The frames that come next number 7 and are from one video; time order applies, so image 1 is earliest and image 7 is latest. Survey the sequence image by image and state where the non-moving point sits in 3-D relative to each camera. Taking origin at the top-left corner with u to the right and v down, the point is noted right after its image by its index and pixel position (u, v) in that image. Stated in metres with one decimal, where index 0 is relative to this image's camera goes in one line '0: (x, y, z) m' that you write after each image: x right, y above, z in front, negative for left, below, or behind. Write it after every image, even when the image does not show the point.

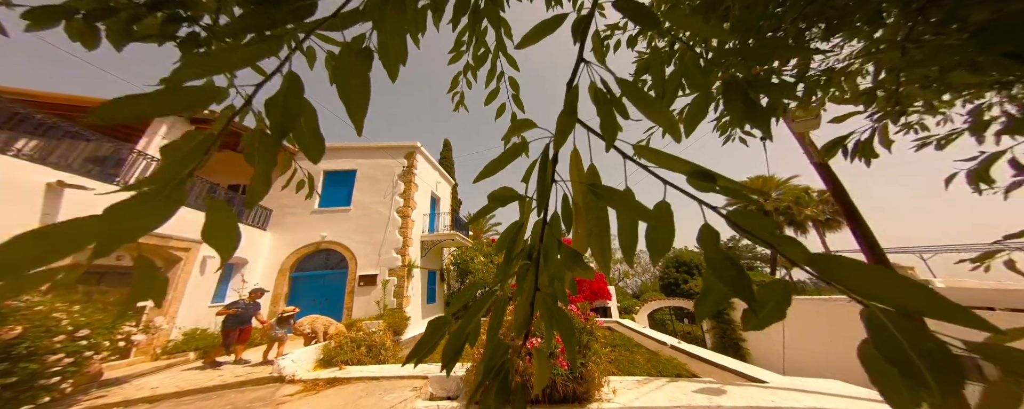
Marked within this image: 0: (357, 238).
0: (-5.5, -1.1, +9.6) m
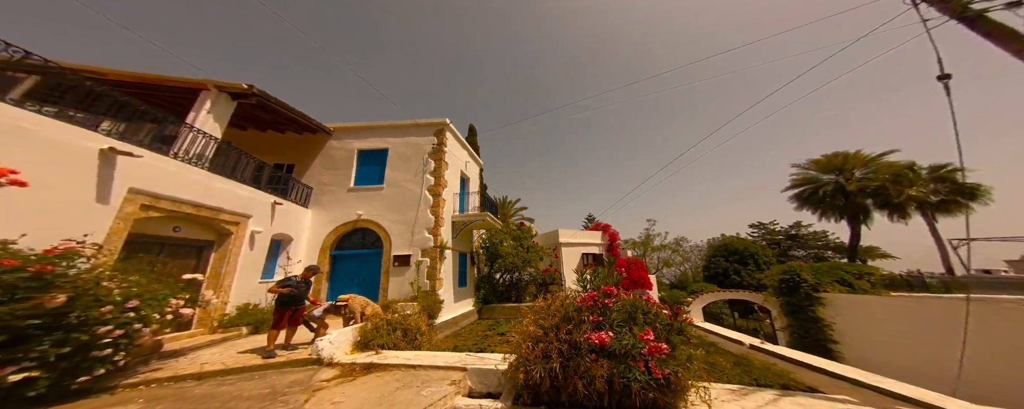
0: (-4.2, -0.4, +9.5) m
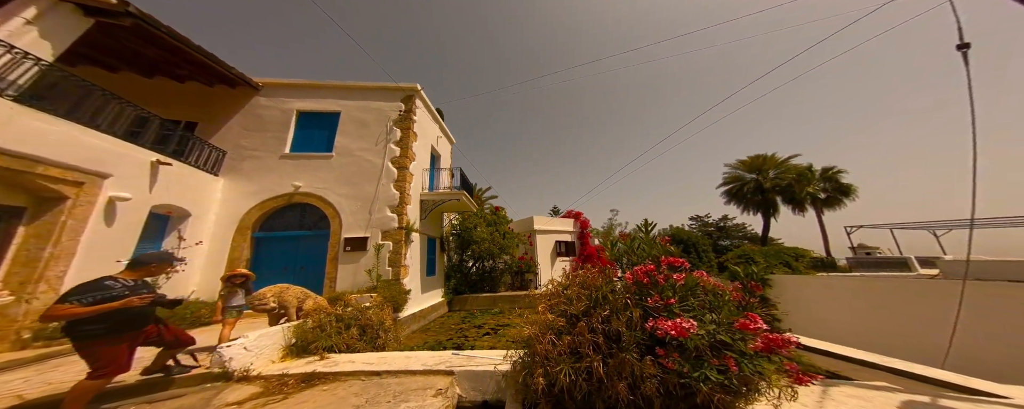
0: (-4.9, +0.4, +7.7) m
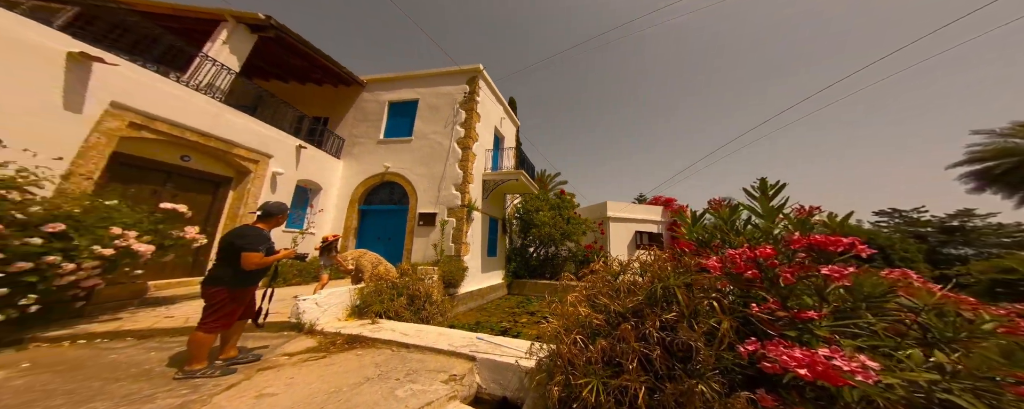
0: (-3.0, +1.0, +8.4) m
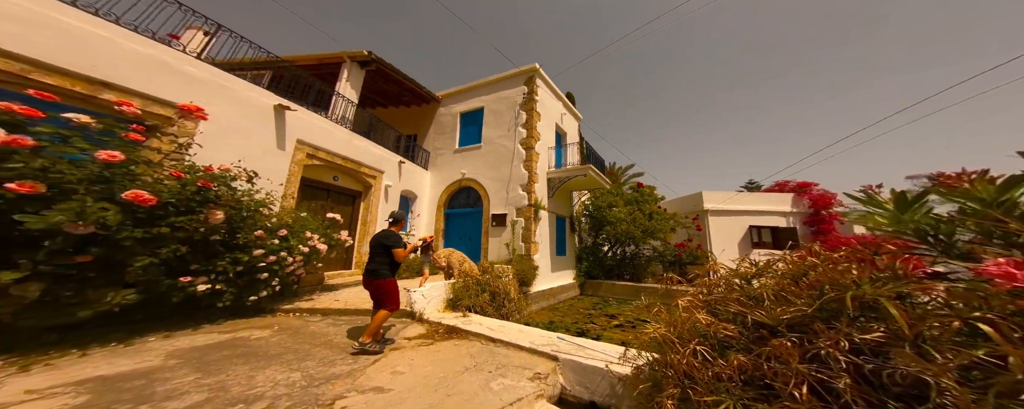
0: (-0.9, +1.0, +8.8) m
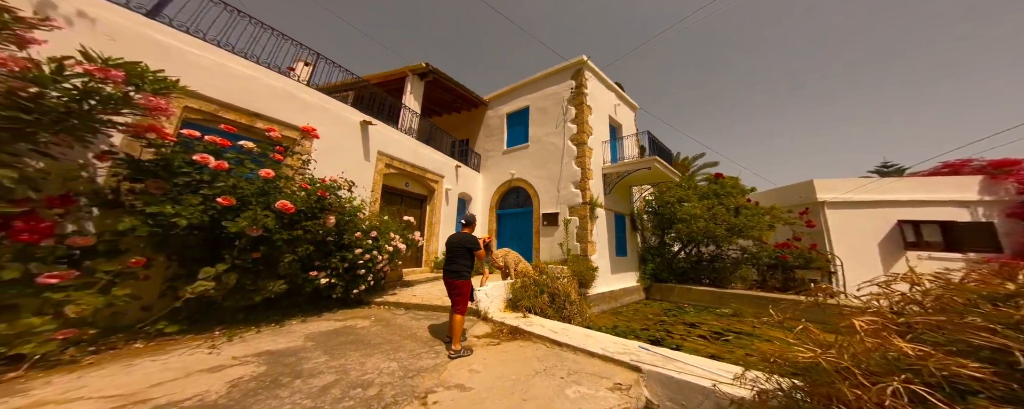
0: (+0.8, +1.0, +8.8) m
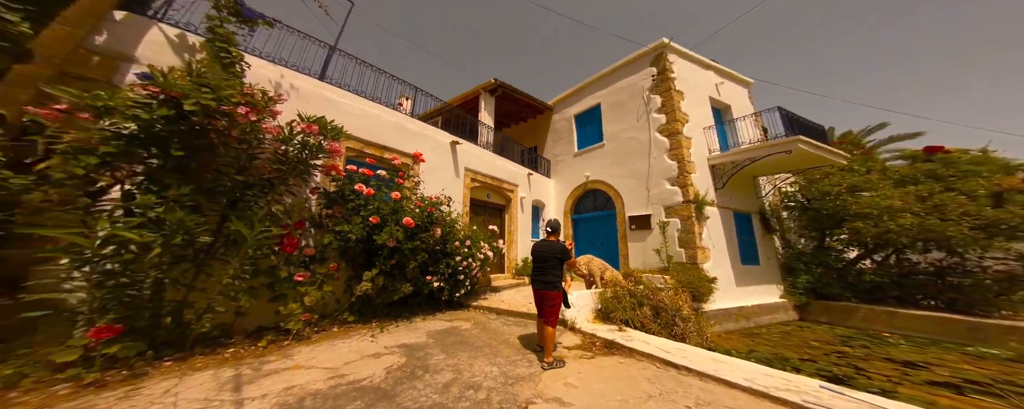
0: (+3.2, +0.9, +8.0) m
